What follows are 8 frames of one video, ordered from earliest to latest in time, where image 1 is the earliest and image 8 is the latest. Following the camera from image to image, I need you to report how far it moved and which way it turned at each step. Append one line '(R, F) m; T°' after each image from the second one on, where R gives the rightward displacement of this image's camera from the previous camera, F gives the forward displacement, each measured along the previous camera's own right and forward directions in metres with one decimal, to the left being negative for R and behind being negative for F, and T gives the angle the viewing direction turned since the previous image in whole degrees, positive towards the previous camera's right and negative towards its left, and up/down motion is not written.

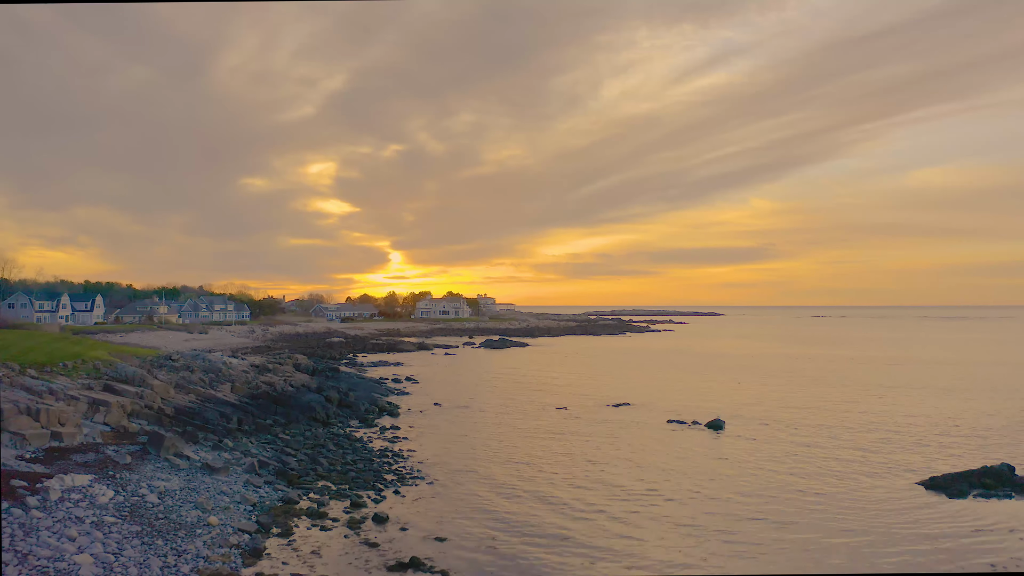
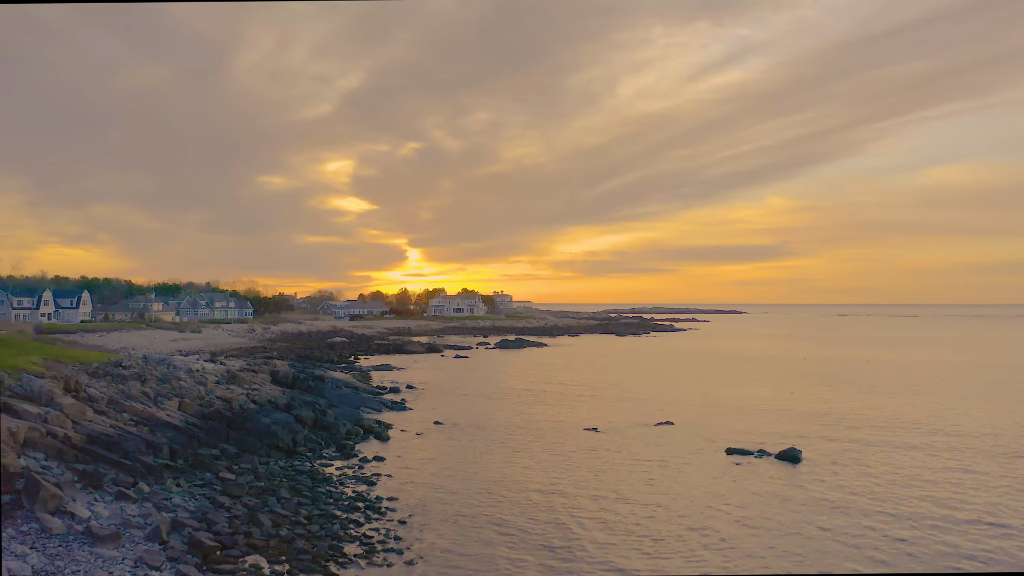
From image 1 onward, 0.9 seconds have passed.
(0.0, +6.3) m; -2°
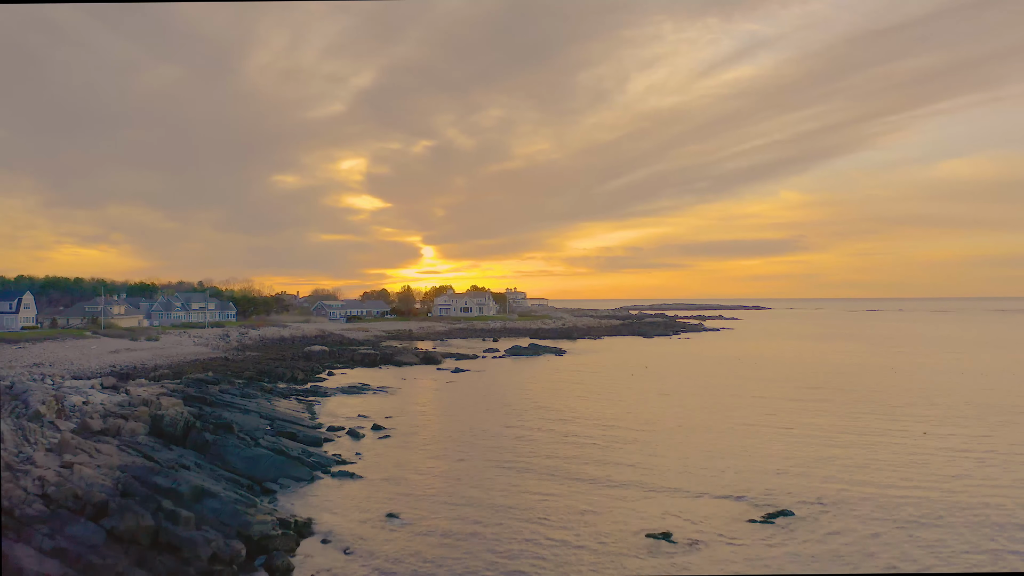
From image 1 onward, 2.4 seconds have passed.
(+0.2, +10.9) m; -1°
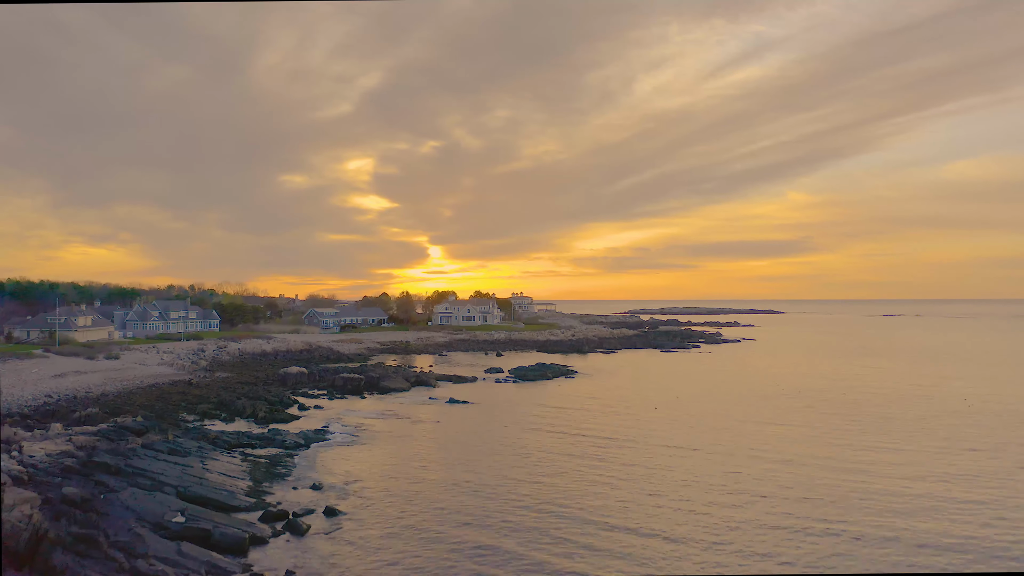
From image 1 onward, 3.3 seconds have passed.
(+0.1, +6.6) m; -1°
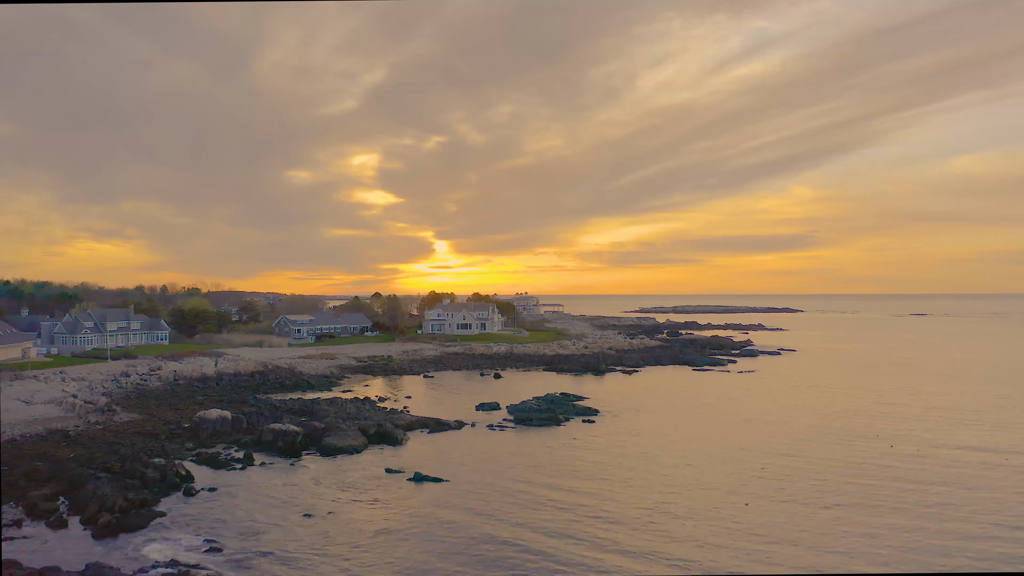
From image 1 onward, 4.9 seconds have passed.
(+0.4, +12.3) m; -1°
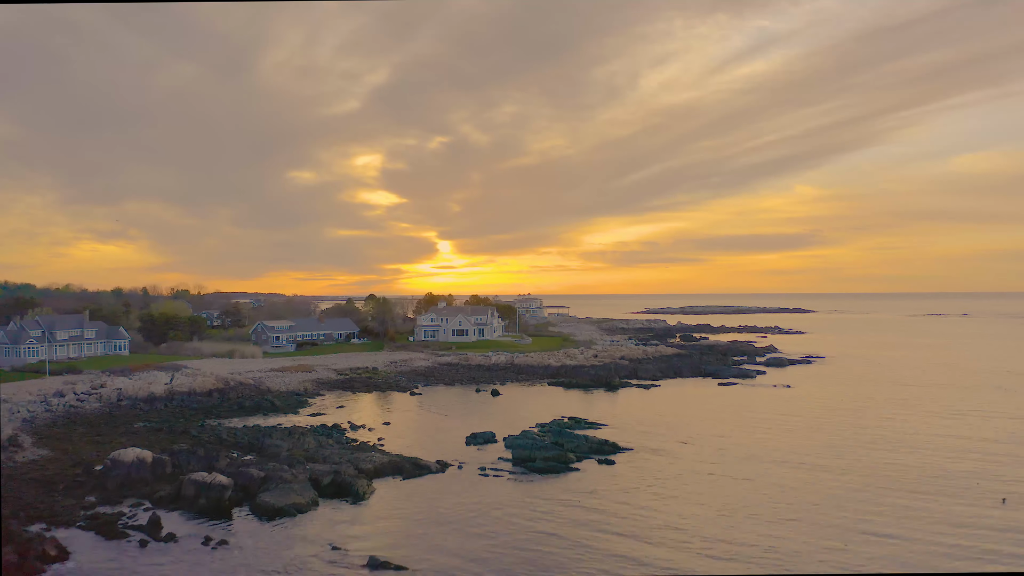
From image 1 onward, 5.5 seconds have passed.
(+0.3, +7.3) m; 0°
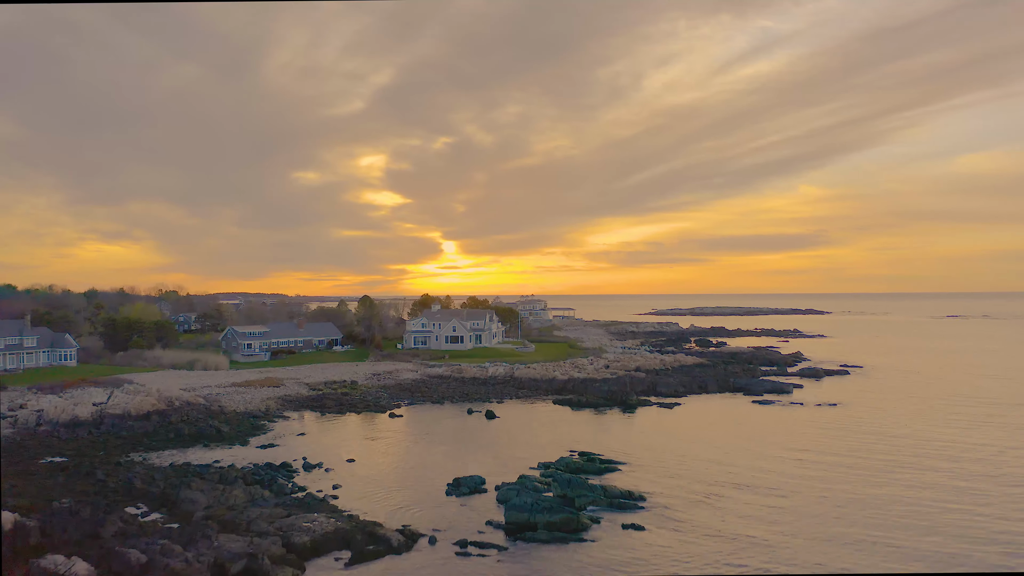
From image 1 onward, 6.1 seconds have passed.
(+0.4, +7.4) m; 0°
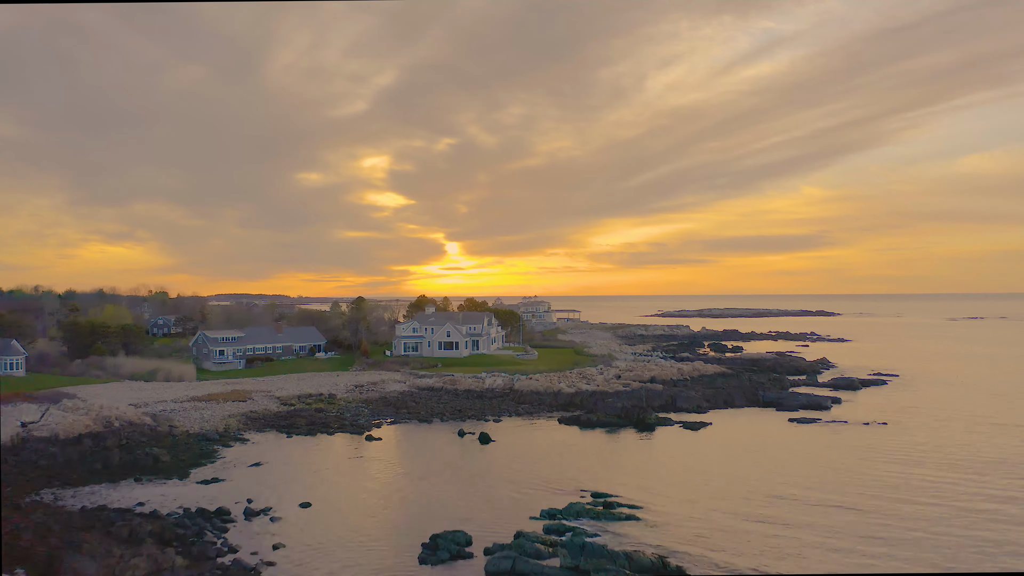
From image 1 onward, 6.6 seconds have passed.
(+0.3, +5.8) m; 0°
